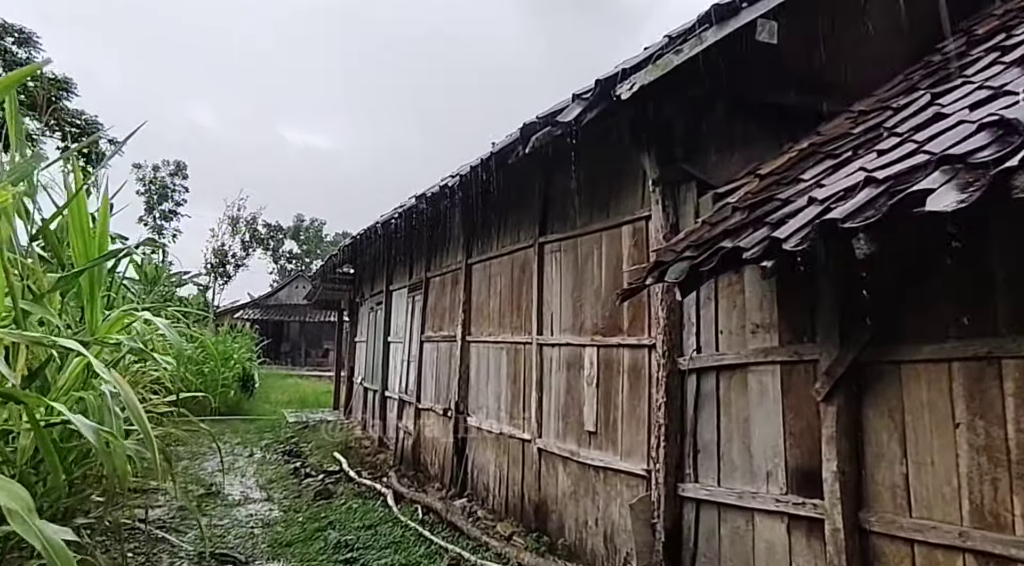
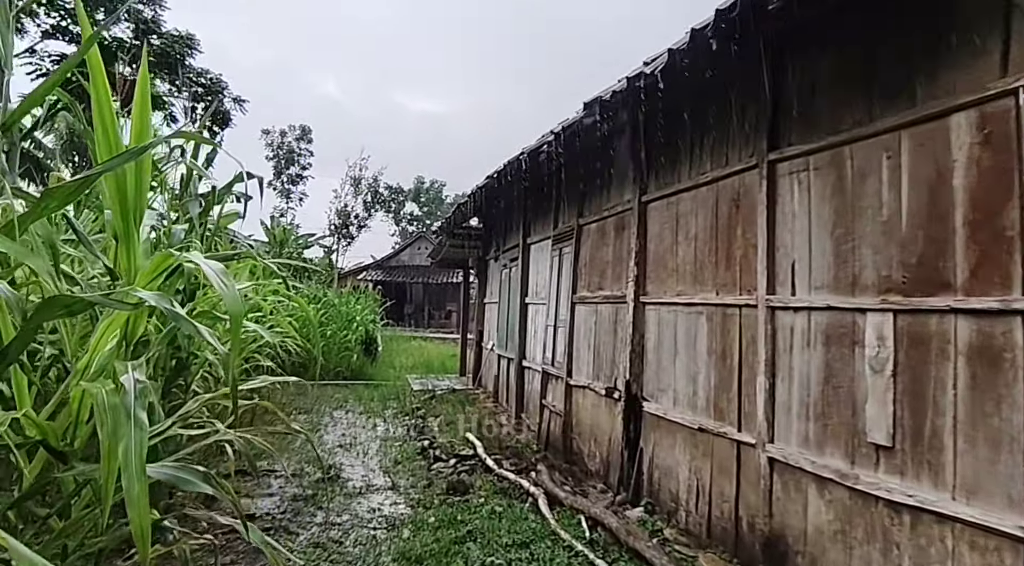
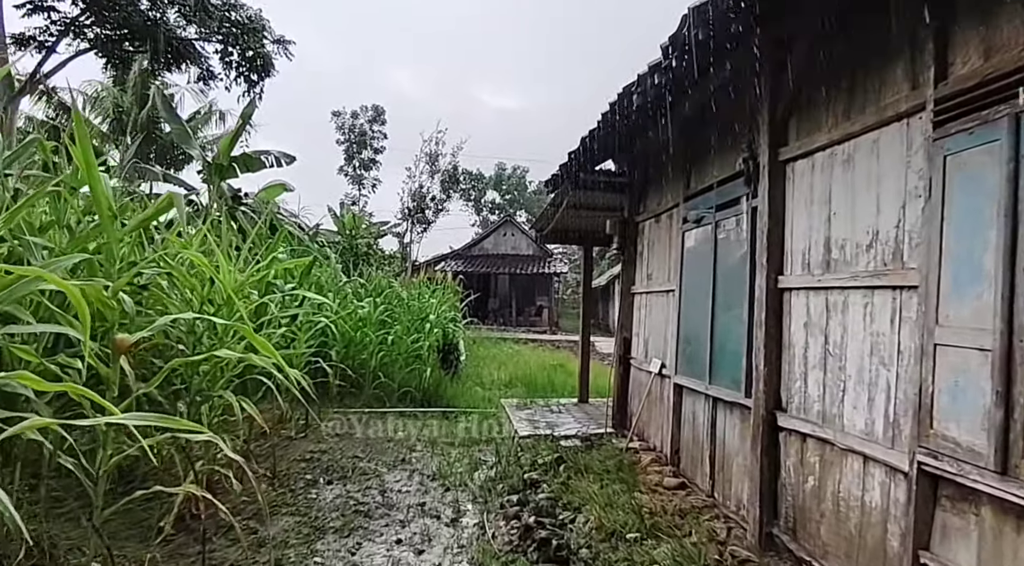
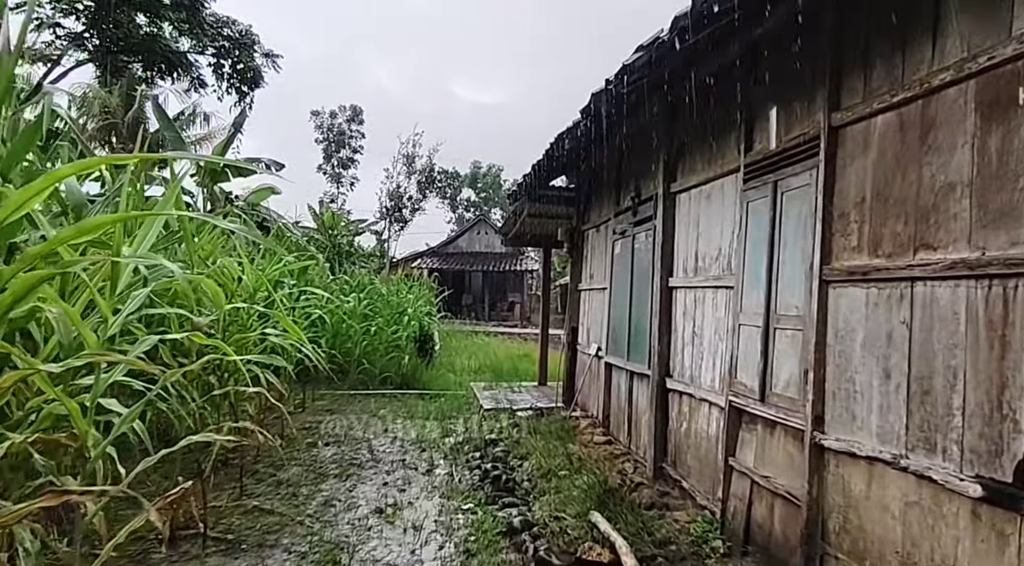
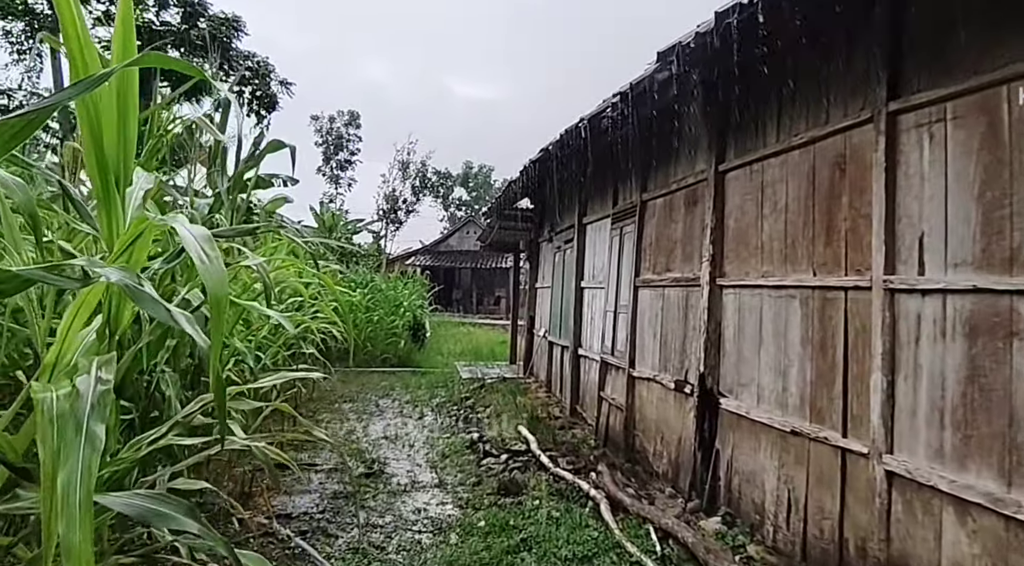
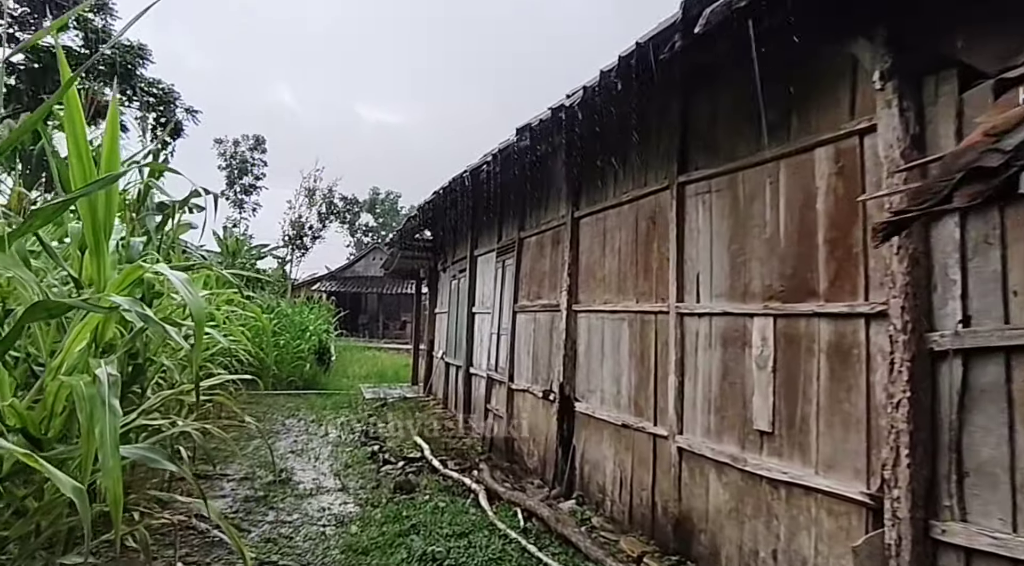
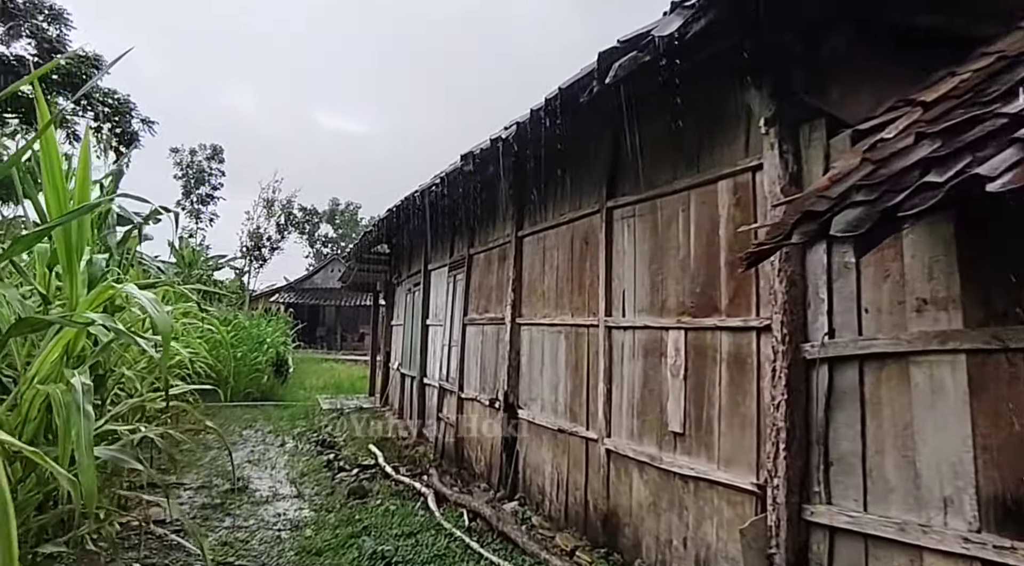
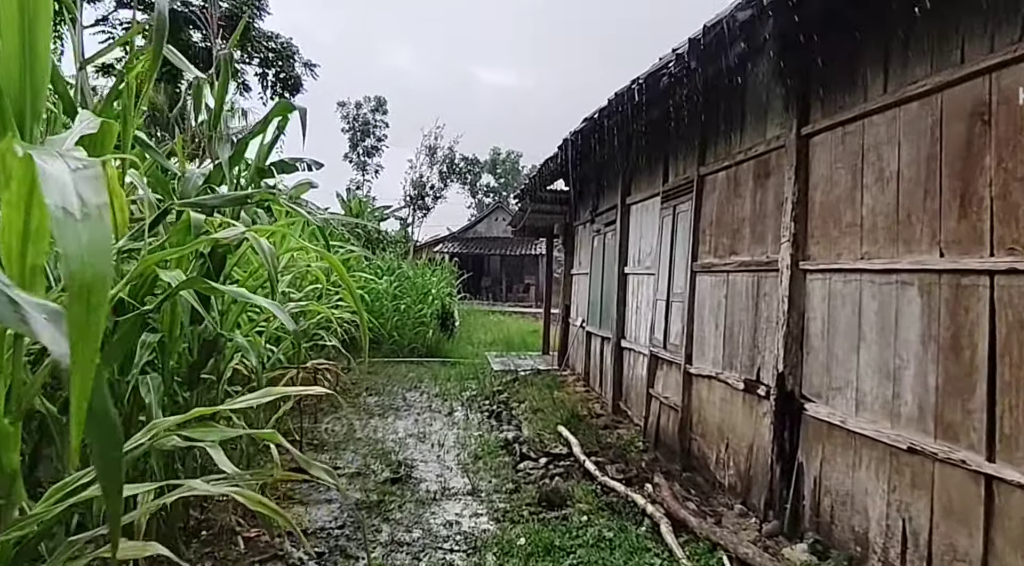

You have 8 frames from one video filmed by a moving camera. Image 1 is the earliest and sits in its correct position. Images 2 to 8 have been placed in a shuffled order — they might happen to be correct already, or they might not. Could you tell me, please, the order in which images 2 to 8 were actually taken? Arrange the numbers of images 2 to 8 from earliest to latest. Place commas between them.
7, 6, 2, 5, 8, 4, 3
